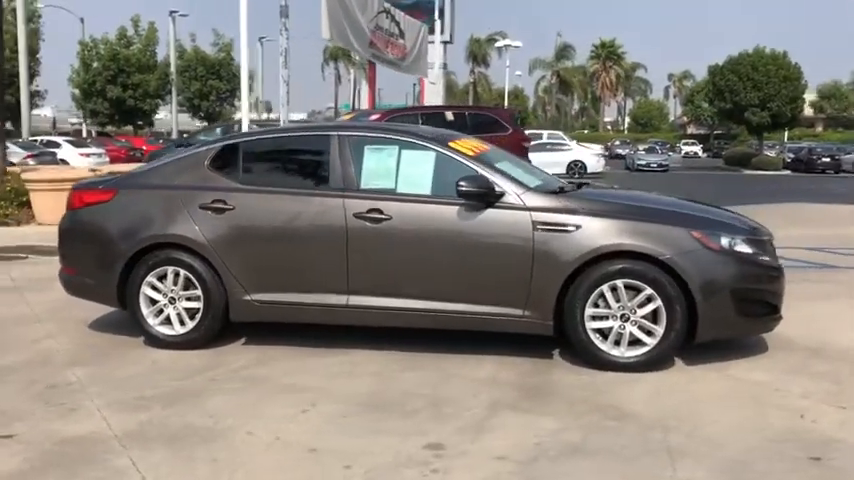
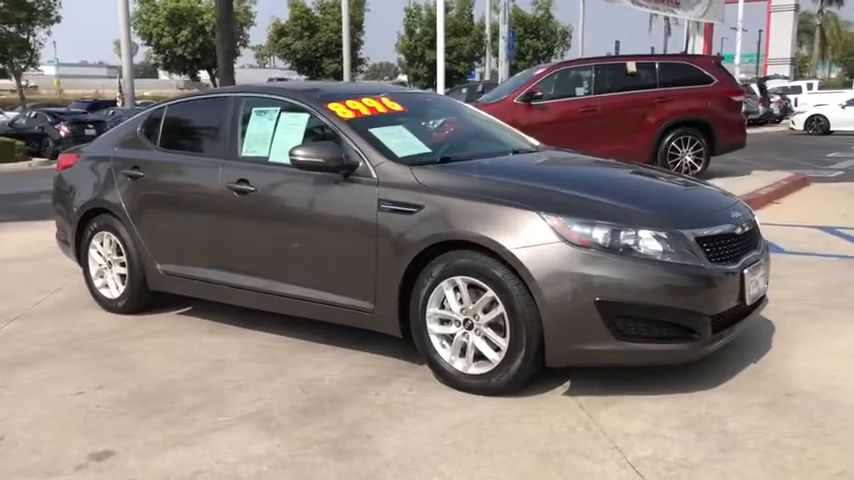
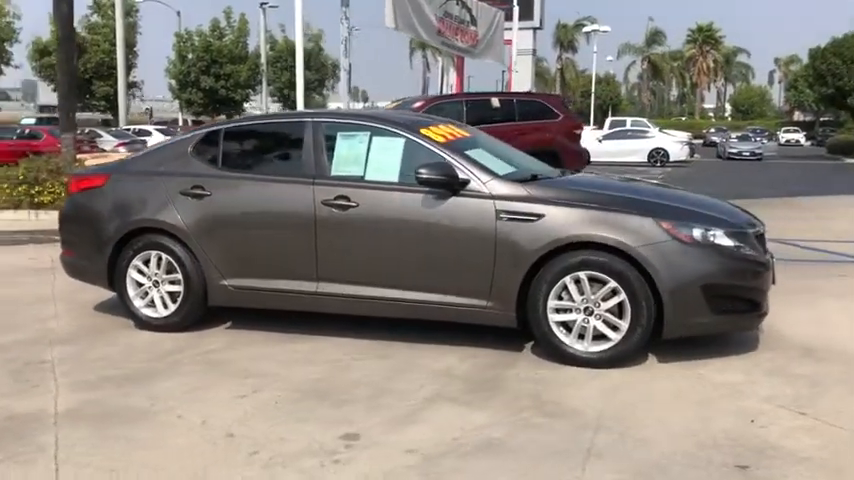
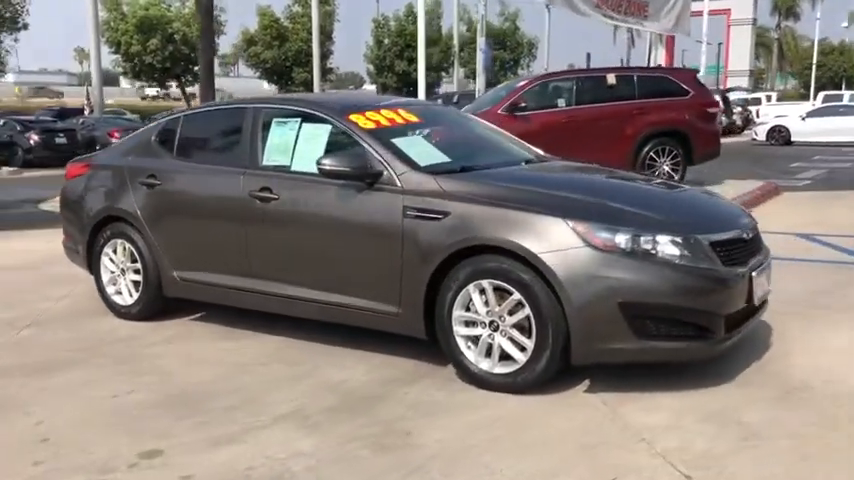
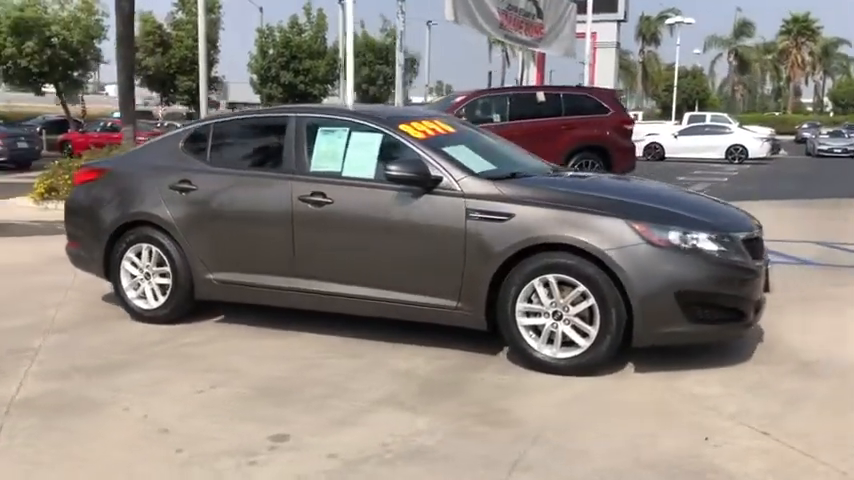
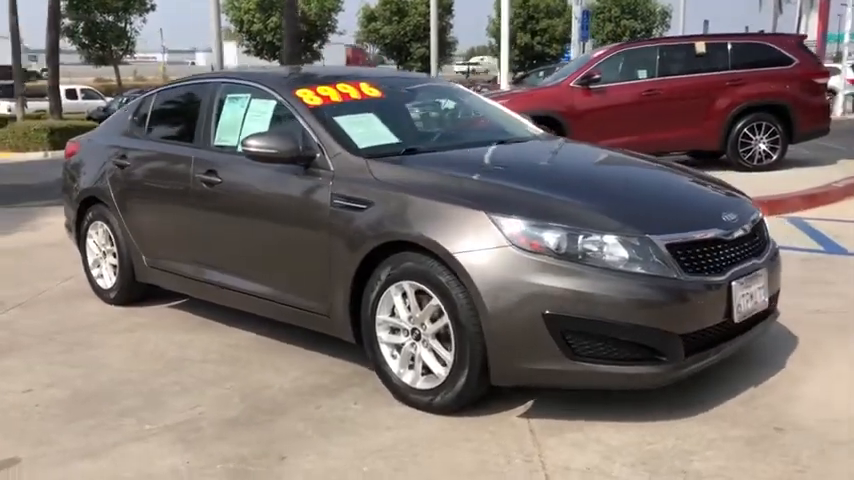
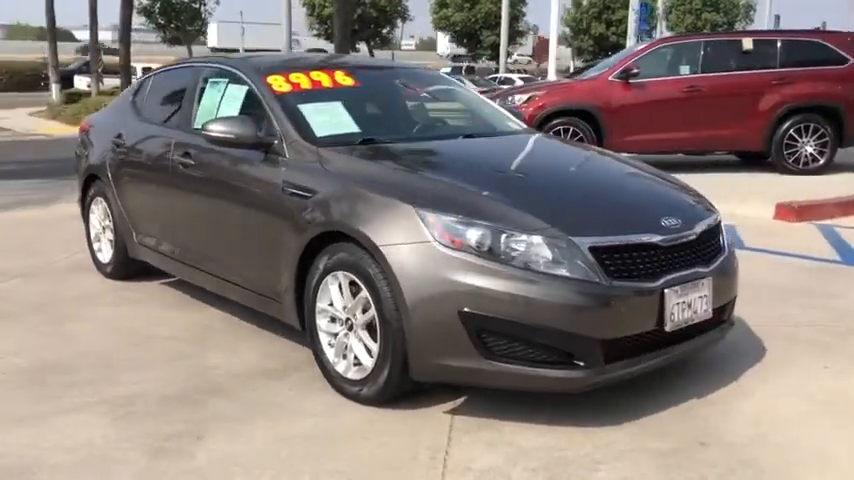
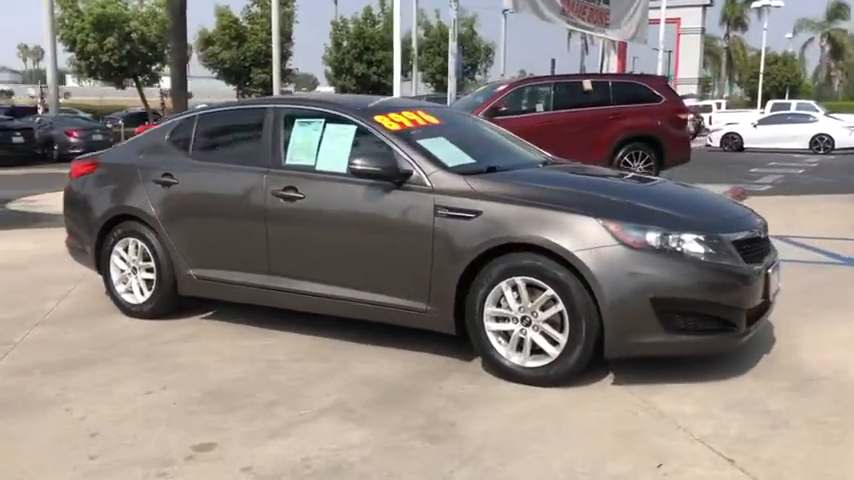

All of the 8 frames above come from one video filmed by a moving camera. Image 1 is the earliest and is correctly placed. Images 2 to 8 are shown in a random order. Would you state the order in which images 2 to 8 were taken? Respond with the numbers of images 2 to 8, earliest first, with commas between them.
3, 5, 8, 4, 2, 6, 7
